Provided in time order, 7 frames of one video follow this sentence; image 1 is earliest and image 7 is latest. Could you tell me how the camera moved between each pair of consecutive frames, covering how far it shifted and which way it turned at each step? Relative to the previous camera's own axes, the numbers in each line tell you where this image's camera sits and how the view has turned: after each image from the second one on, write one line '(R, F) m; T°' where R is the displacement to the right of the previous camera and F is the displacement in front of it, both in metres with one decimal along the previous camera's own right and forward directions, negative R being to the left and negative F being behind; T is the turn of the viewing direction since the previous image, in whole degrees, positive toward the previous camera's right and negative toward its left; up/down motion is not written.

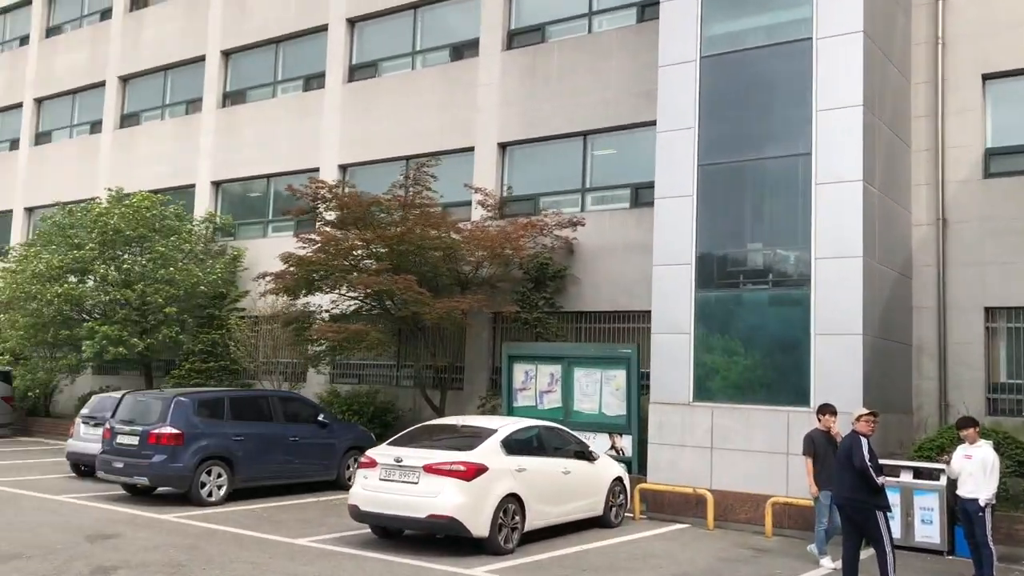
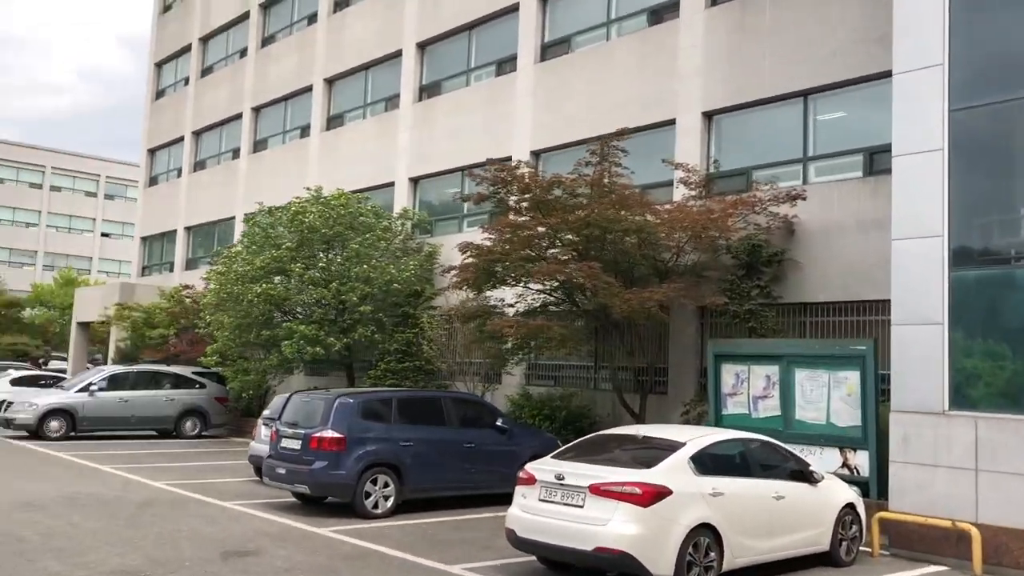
(+0.3, +1.8) m; -14°
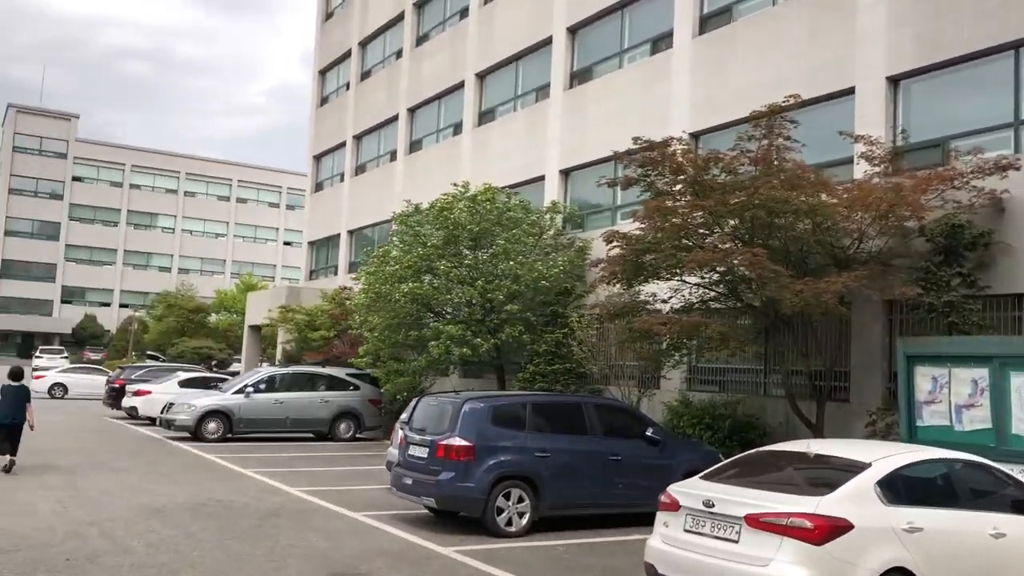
(+0.2, +1.3) m; -10°
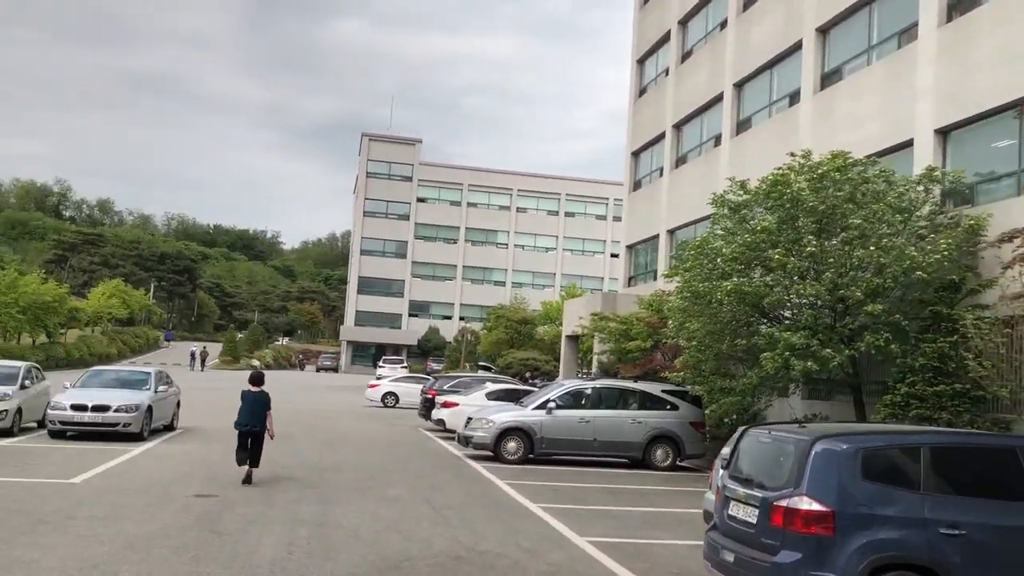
(-0.2, +3.2) m; -20°
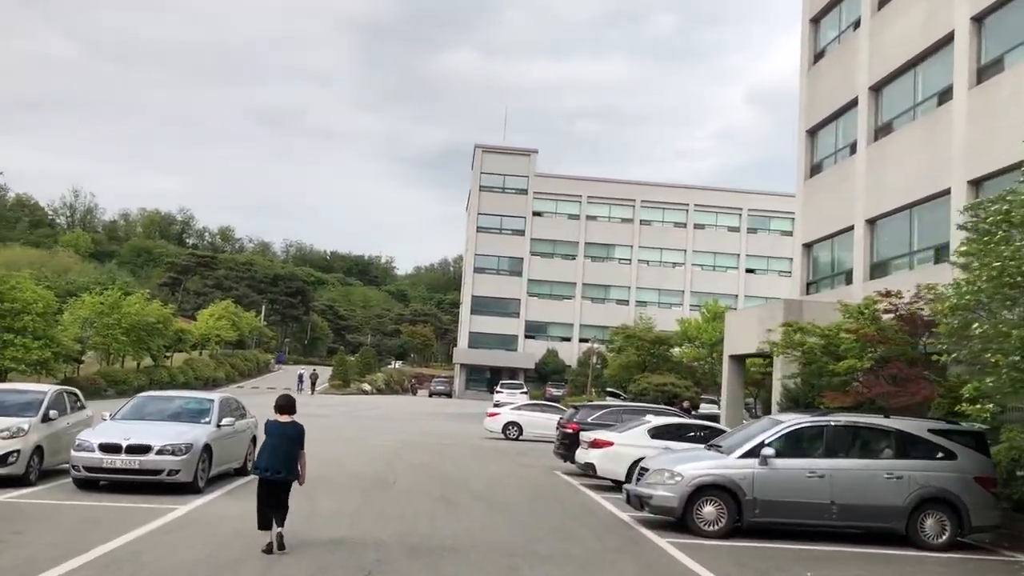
(-1.0, +5.0) m; -7°
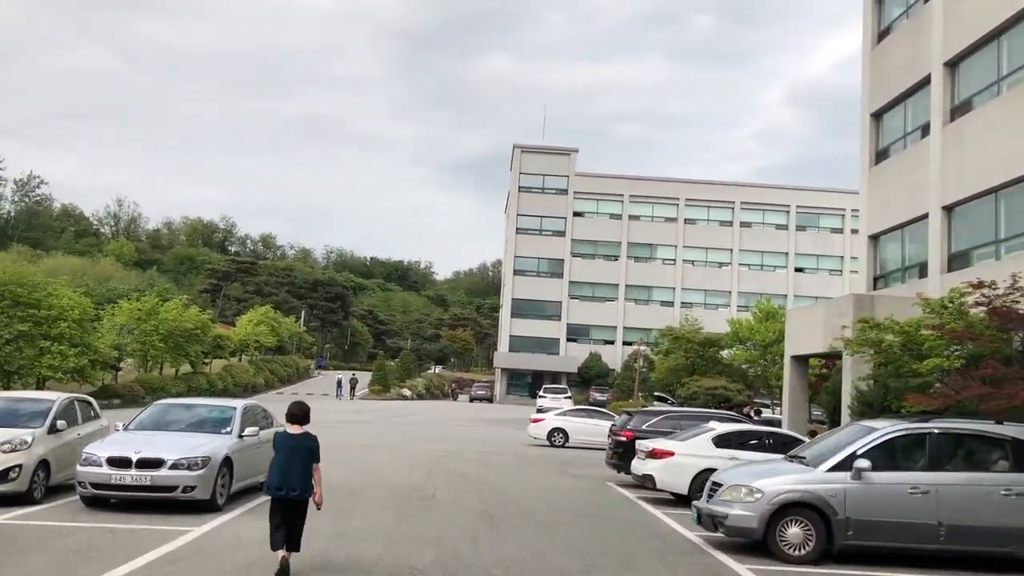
(-0.1, +1.4) m; -2°
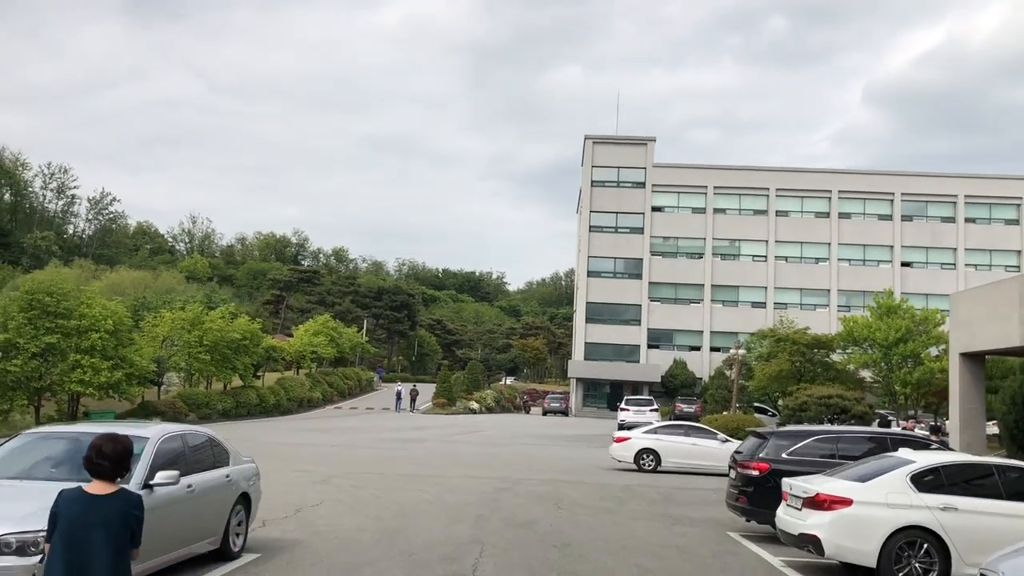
(0.0, +5.1) m; -5°
